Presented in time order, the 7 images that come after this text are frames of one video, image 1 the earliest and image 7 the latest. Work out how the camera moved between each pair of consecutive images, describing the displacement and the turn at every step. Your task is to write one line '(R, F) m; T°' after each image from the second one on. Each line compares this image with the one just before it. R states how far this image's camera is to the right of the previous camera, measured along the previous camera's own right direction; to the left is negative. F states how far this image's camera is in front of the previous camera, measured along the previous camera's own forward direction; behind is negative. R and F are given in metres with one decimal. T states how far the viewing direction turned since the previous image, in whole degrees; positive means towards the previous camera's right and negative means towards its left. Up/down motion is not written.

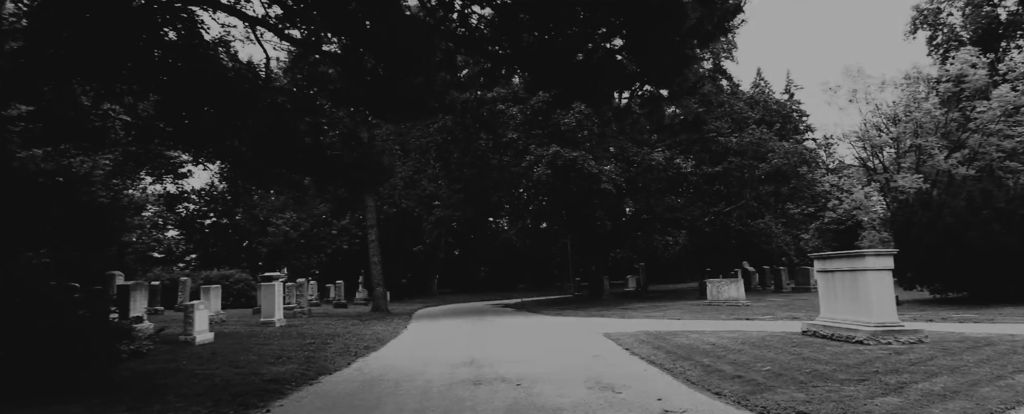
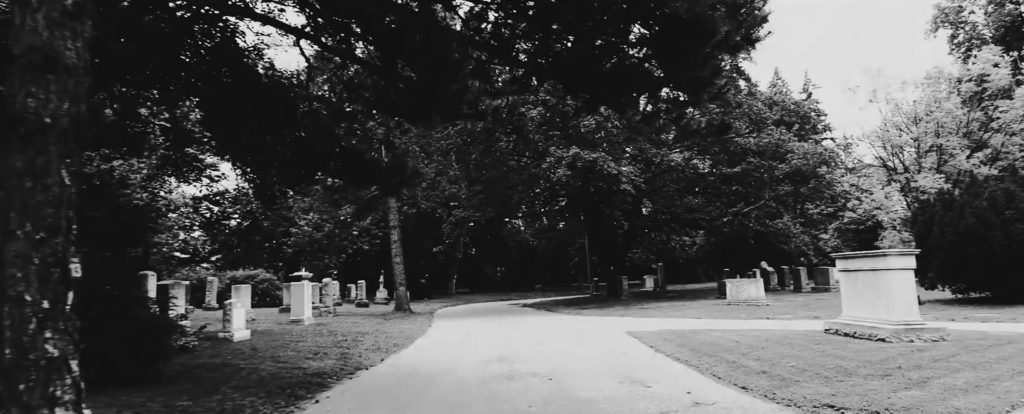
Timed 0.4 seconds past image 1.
(-0.2, -0.3) m; -1°
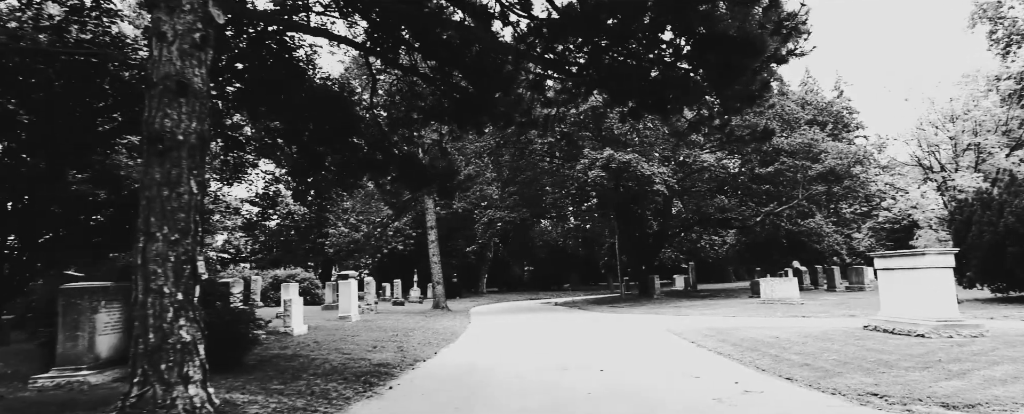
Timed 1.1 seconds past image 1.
(-0.4, -0.6) m; -2°
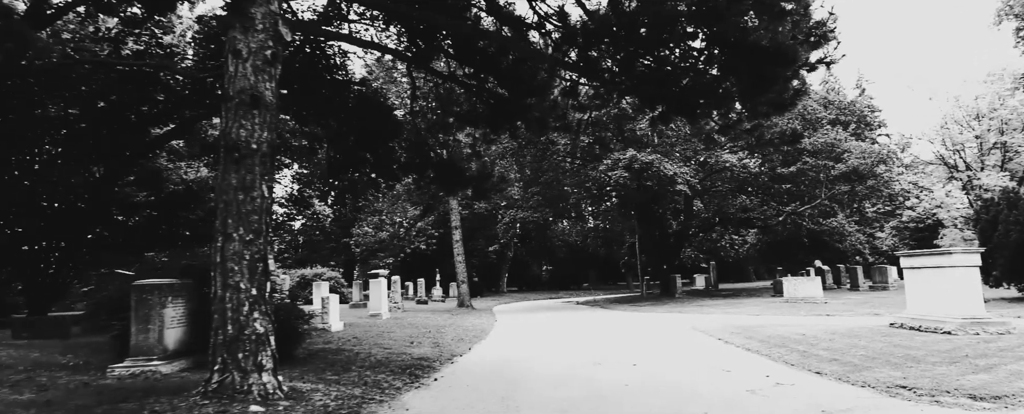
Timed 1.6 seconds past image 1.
(-0.3, -0.4) m; -2°
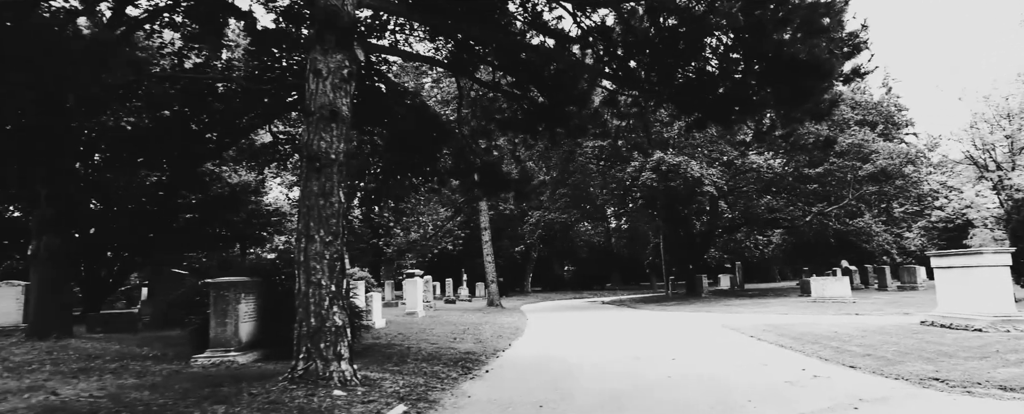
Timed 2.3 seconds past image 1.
(-0.4, -0.5) m; -2°
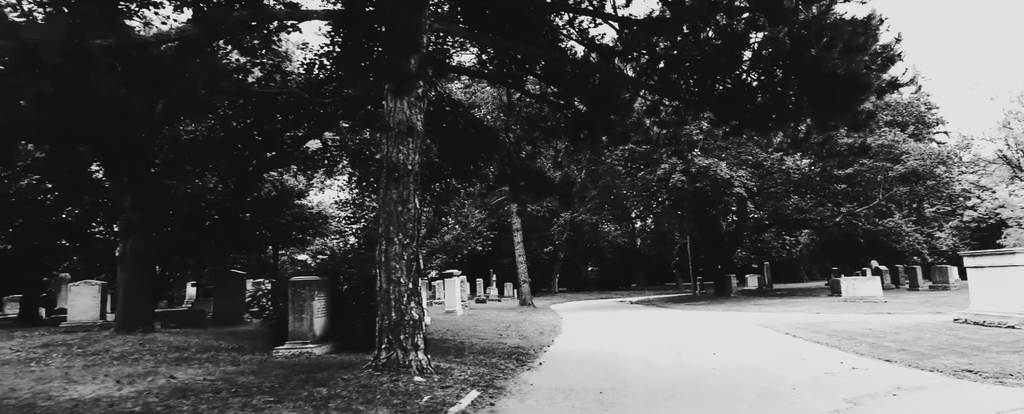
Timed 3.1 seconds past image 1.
(-0.5, -0.6) m; -2°
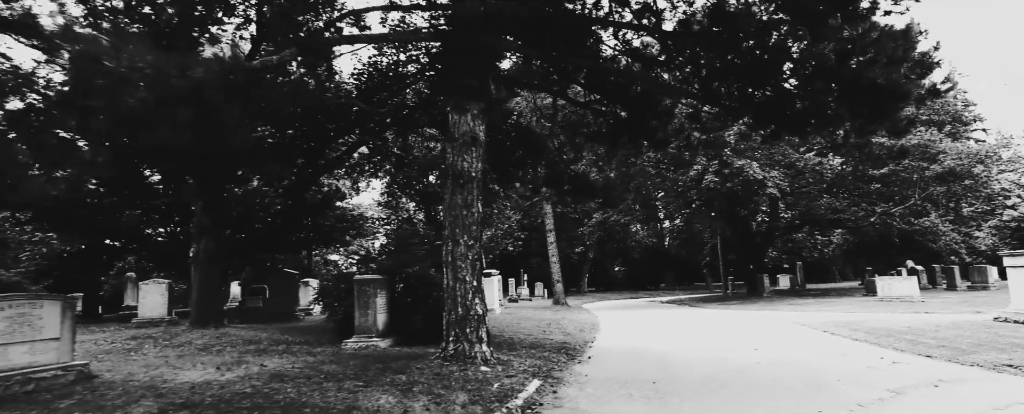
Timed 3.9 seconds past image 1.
(-0.4, -0.5) m; -2°
